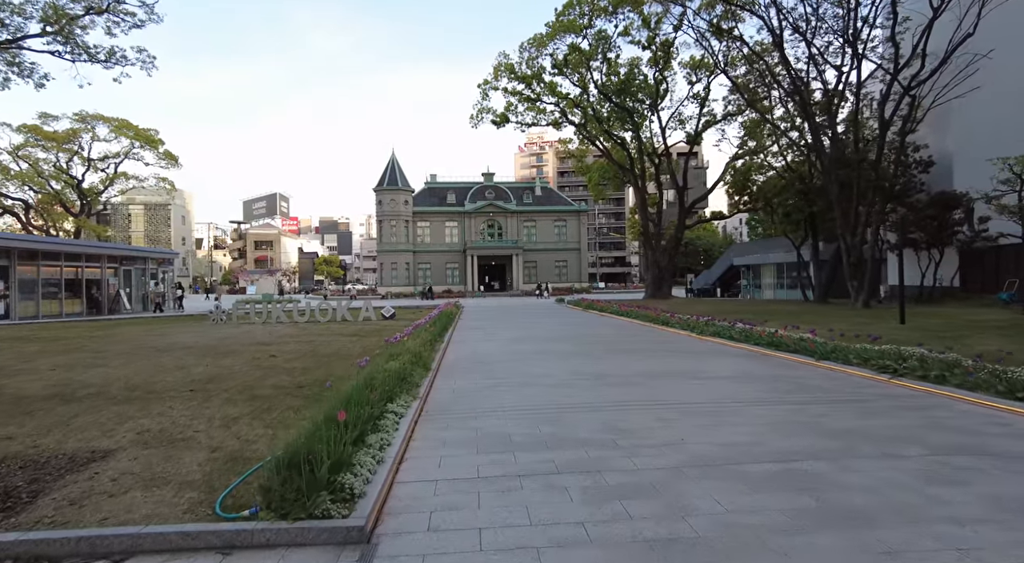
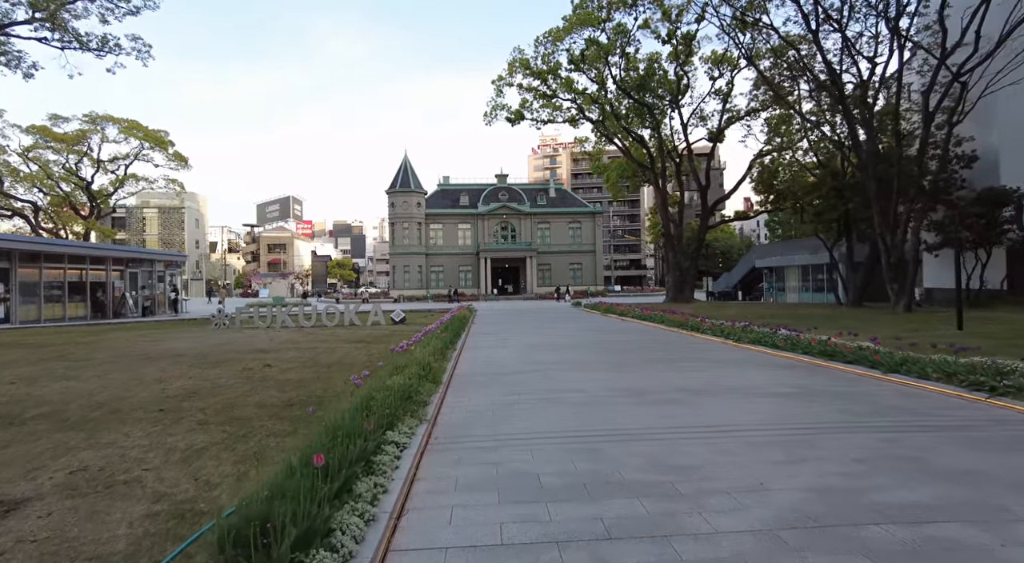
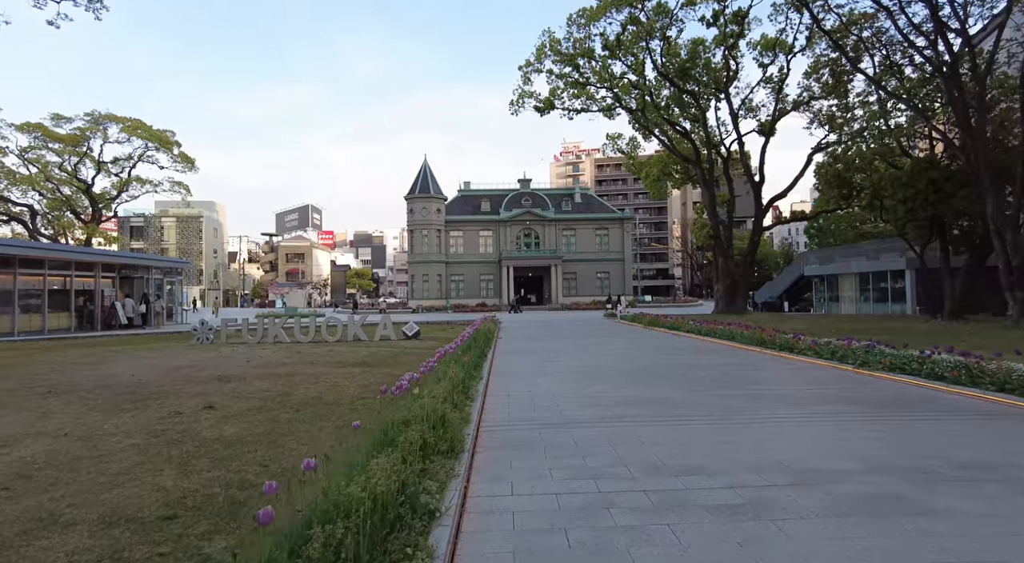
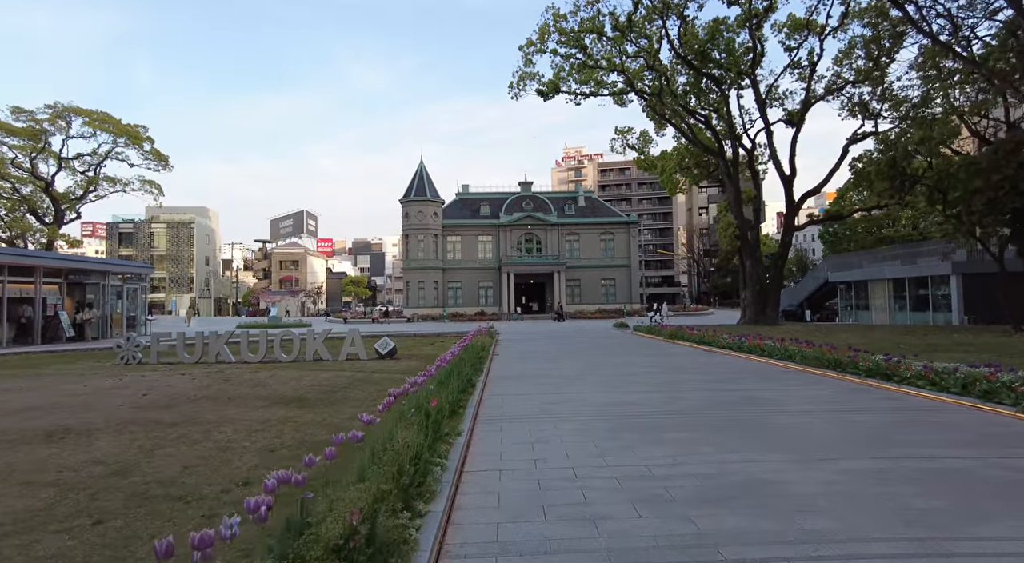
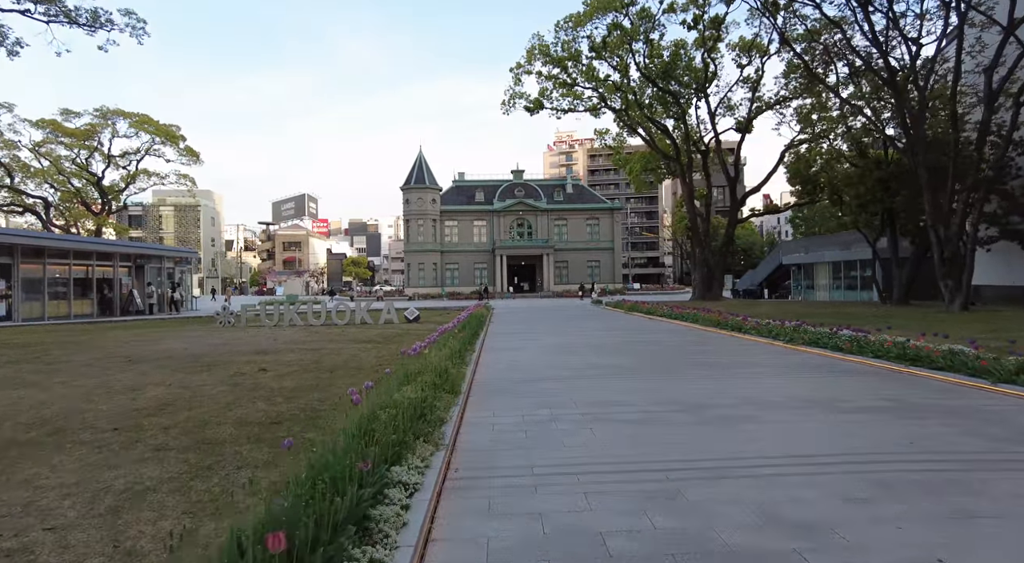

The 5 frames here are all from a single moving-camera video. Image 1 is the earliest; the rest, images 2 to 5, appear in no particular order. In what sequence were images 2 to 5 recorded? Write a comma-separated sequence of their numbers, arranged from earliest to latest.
2, 5, 3, 4
